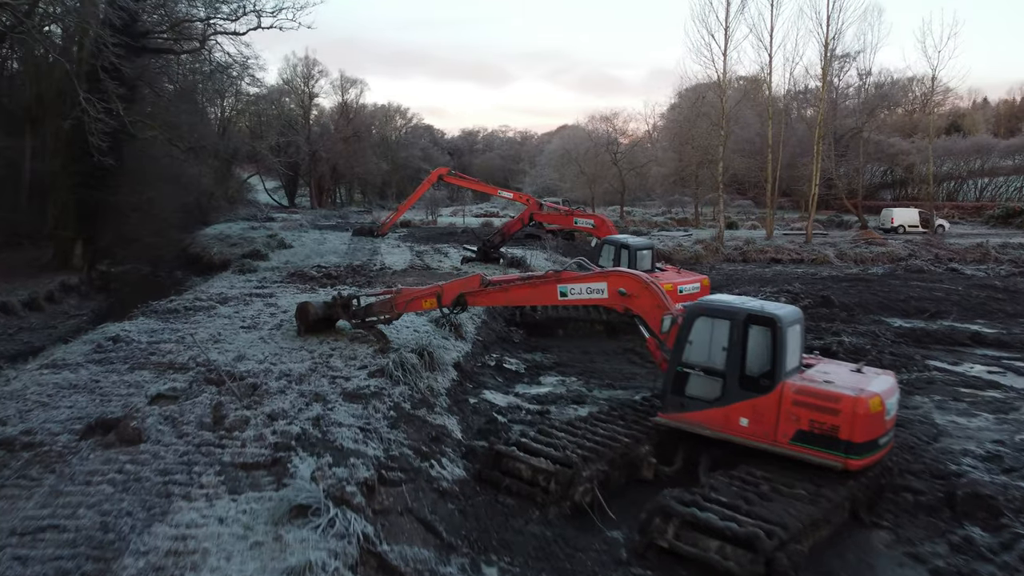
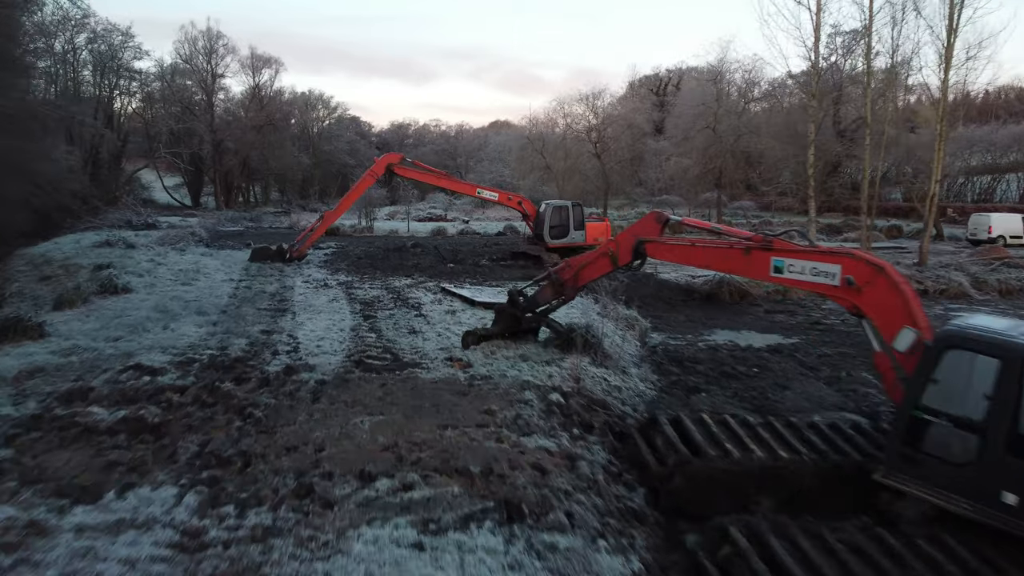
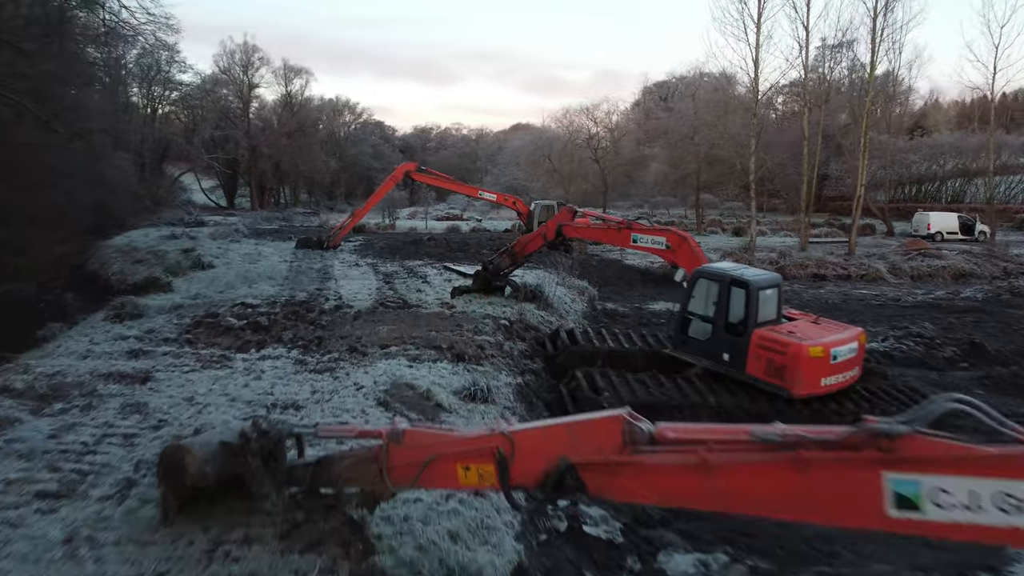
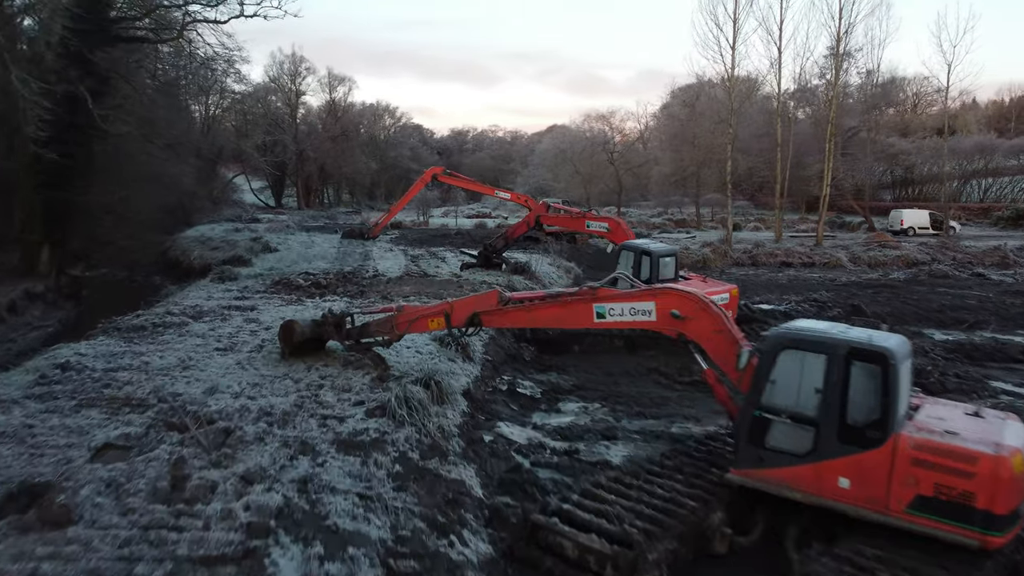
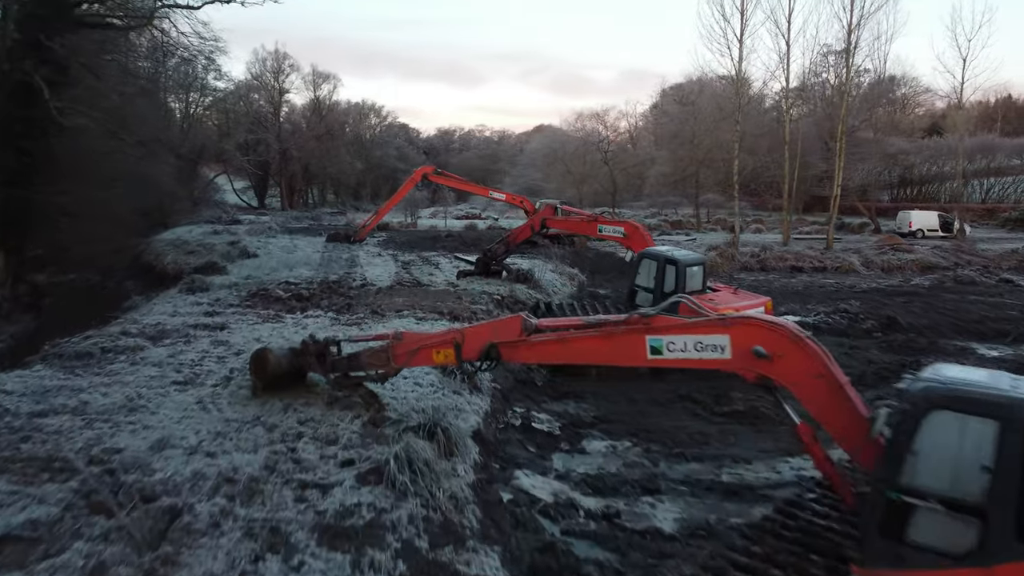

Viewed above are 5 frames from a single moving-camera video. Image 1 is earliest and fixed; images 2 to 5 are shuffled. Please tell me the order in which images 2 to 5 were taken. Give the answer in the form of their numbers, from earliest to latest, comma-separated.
4, 5, 3, 2
